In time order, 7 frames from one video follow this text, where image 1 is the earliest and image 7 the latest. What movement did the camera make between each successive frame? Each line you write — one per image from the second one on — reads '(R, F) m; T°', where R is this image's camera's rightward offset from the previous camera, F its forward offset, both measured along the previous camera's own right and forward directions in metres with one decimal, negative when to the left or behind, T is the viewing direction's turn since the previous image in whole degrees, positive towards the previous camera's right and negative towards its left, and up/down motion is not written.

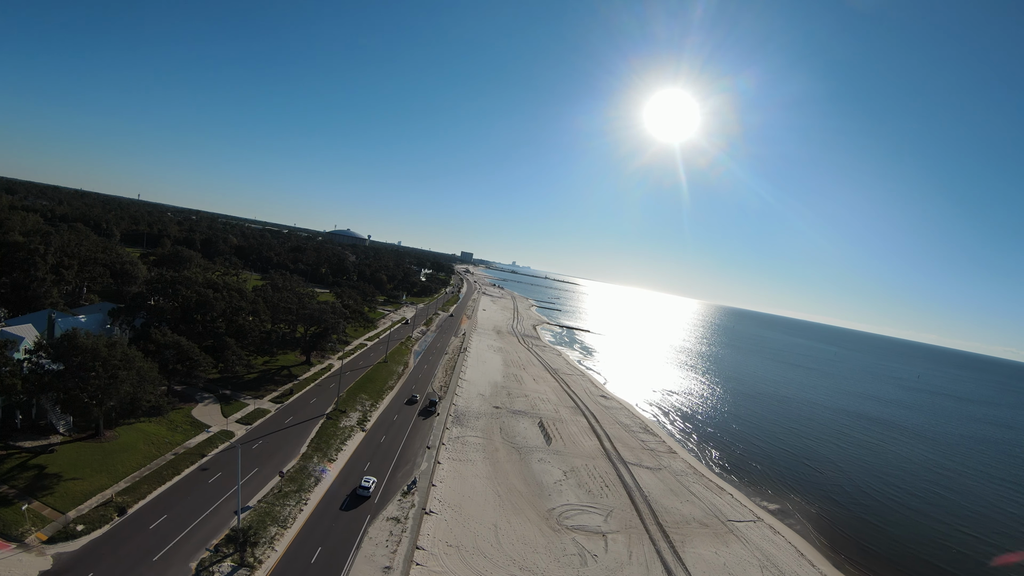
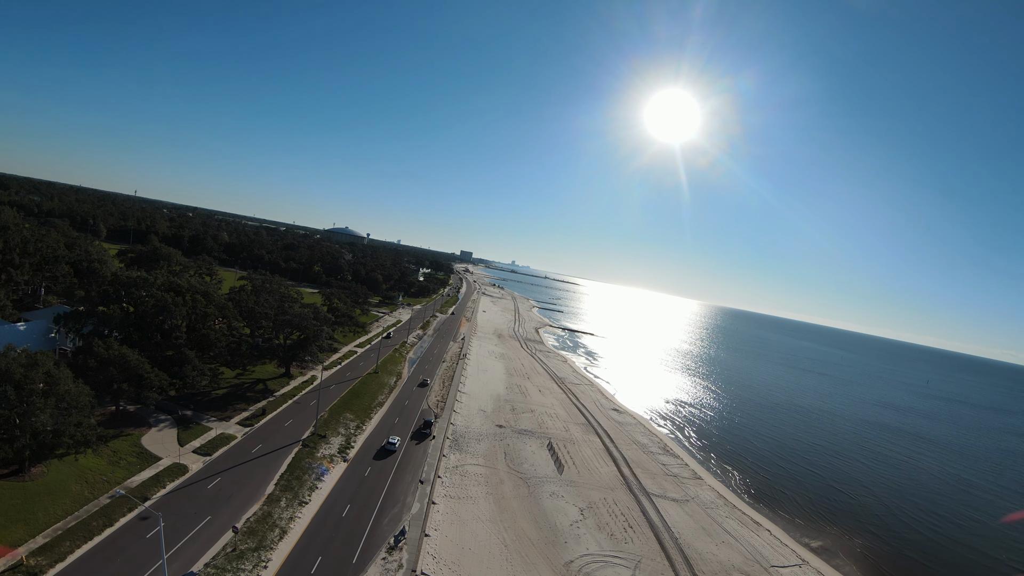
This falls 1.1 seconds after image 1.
(-0.8, +5.1) m; 0°
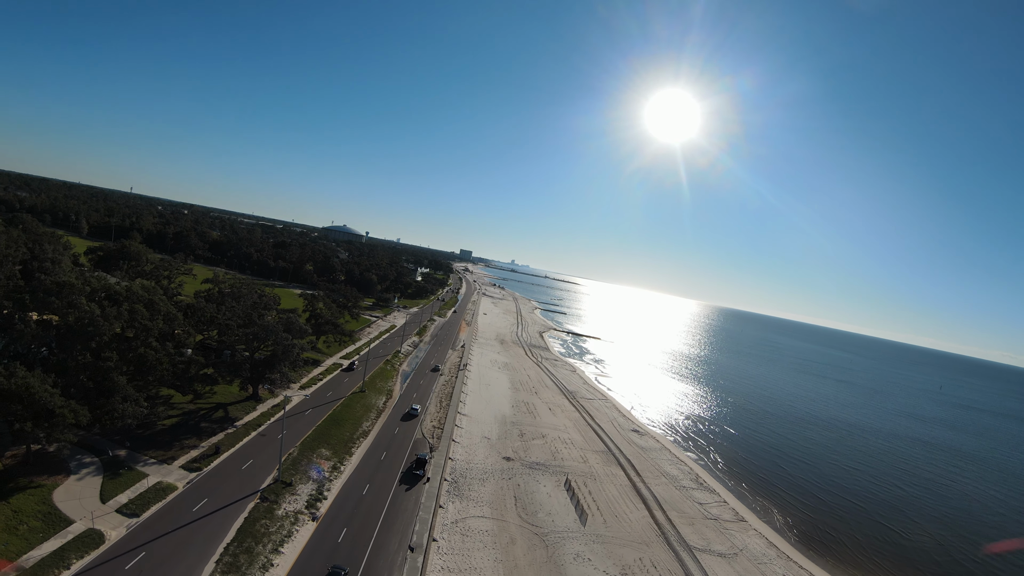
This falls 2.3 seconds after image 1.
(-1.0, +6.3) m; 0°
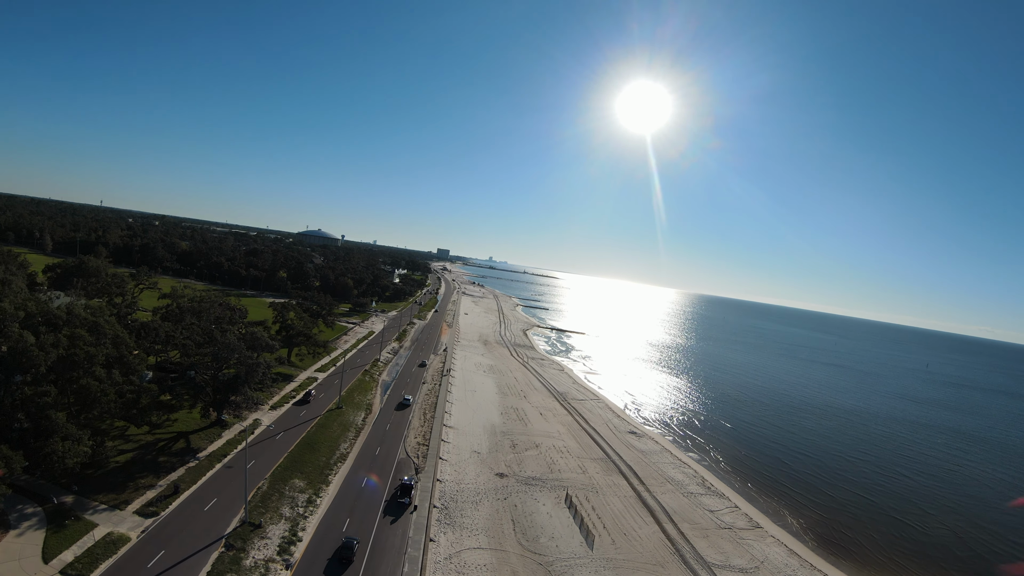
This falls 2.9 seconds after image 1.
(-0.2, +2.8) m; +2°
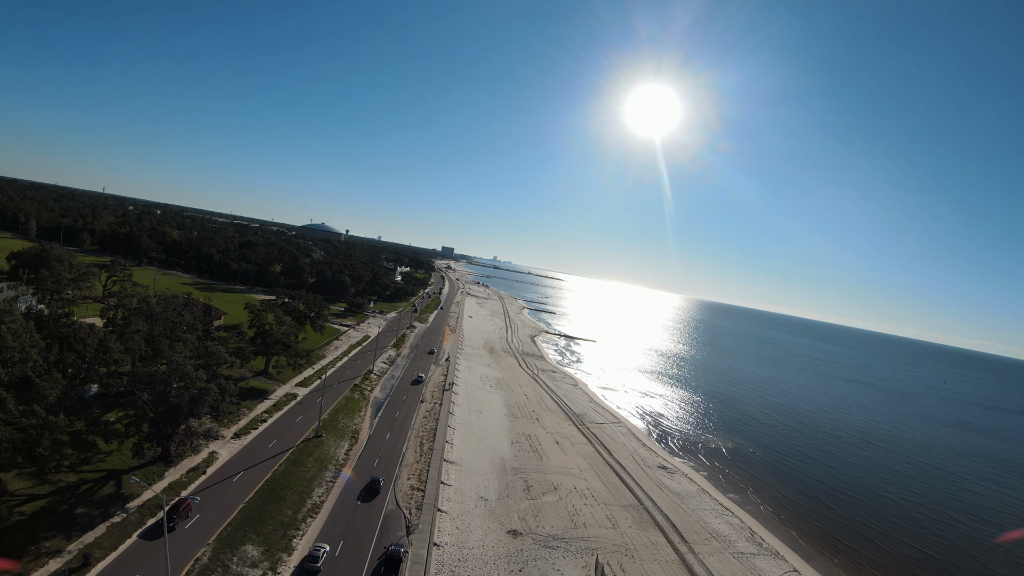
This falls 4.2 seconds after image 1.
(-1.5, +6.3) m; 0°
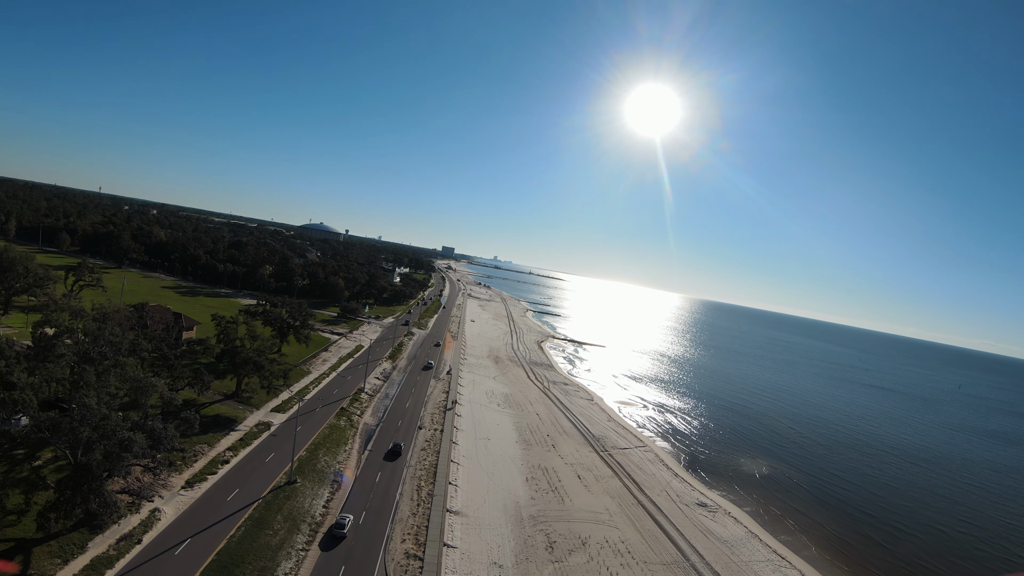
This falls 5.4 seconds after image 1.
(-1.3, +5.7) m; 0°
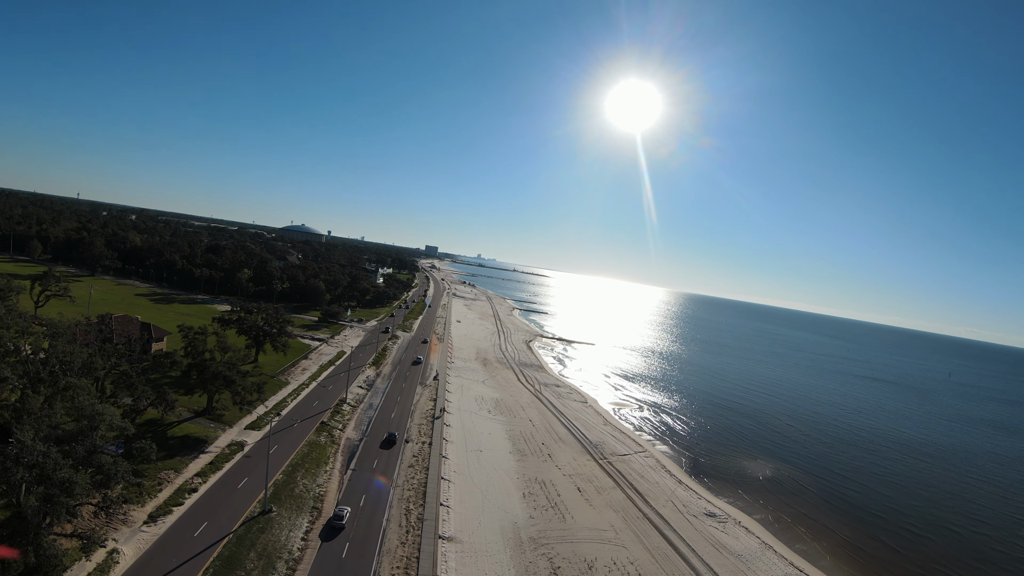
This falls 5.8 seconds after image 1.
(-0.2, +2.2) m; +1°
